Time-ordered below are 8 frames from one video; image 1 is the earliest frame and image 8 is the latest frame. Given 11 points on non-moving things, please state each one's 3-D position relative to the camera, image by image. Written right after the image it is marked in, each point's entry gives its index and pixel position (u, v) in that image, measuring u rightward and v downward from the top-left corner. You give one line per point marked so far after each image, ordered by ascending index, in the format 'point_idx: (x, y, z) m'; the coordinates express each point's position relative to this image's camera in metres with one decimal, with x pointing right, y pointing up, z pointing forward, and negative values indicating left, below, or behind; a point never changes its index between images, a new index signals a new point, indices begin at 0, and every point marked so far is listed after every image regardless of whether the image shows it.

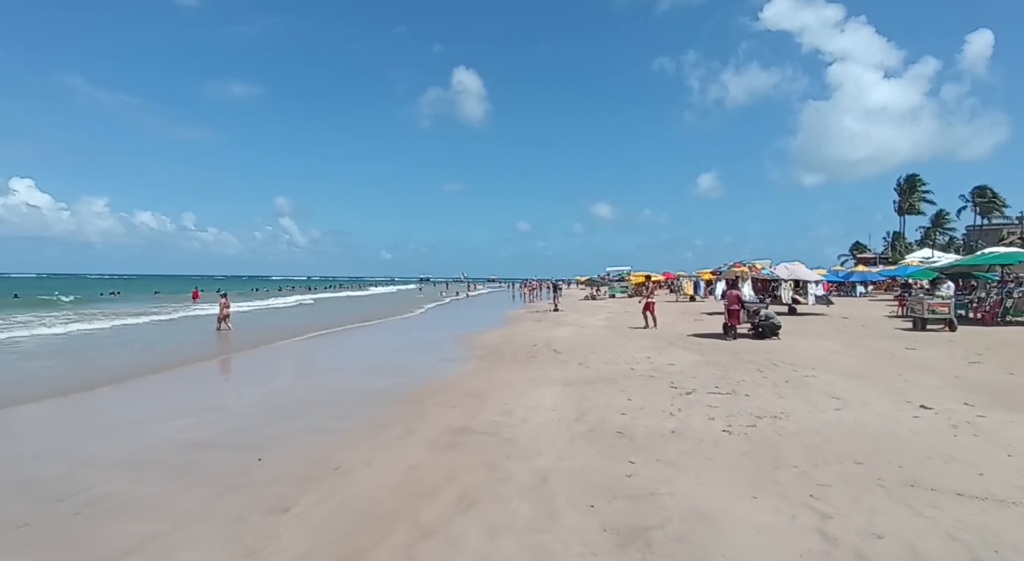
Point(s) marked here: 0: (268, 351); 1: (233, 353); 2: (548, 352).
0: (-7.2, -2.3, +16.0) m
1: (-8.0, -2.3, +15.6) m
2: (+0.9, -1.8, +13.0) m
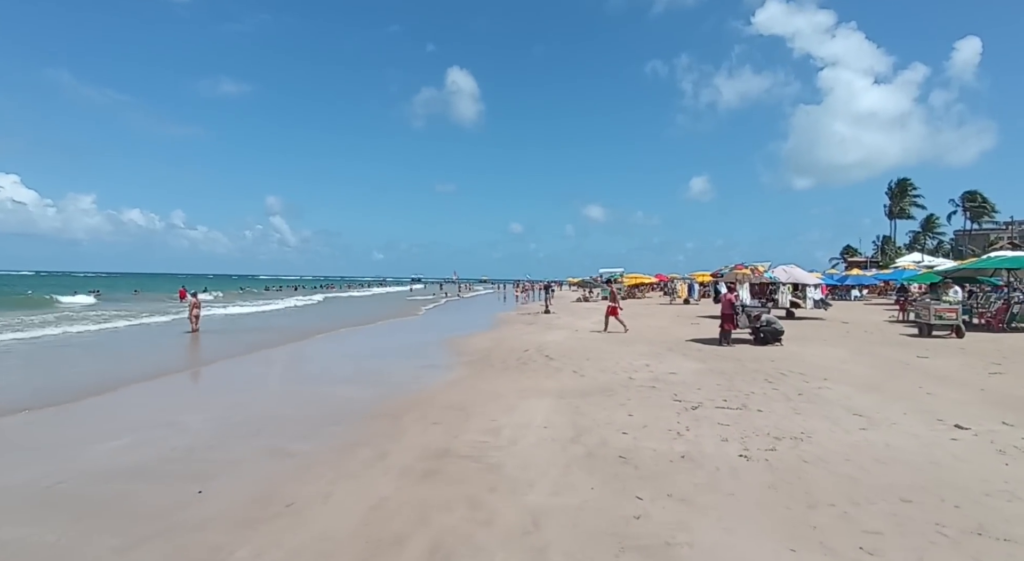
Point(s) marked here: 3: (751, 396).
0: (-7.5, -2.3, +15.1) m
1: (-8.3, -2.3, +14.6) m
2: (+0.6, -1.8, +12.2) m
3: (+3.6, -1.7, +8.1) m
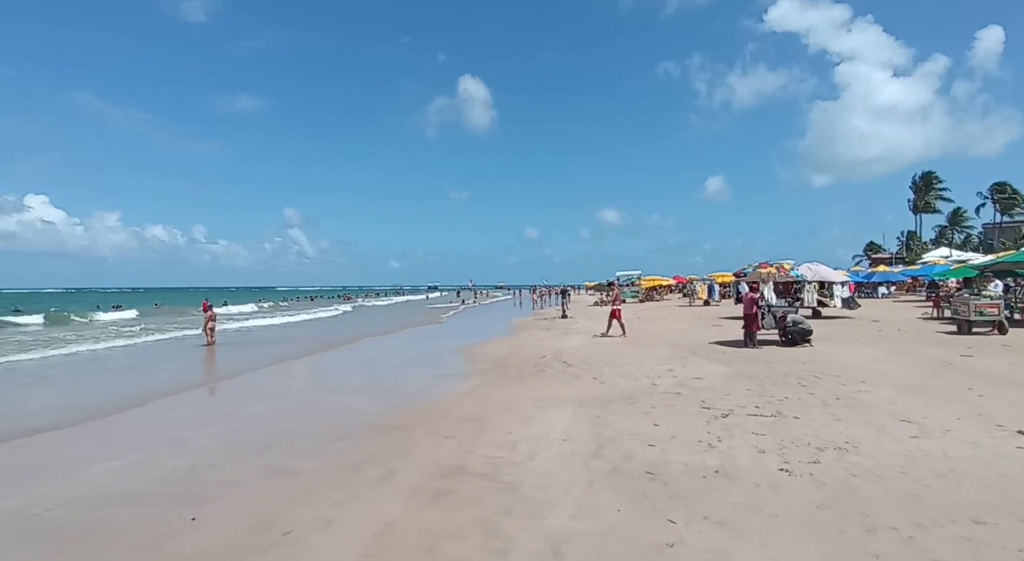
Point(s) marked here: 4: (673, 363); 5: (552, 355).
0: (-7.0, -2.6, +14.9) m
1: (-7.8, -2.6, +14.5) m
2: (+1.0, -1.9, +11.7) m
3: (+3.9, -1.7, +7.6) m
4: (+3.5, -1.8, +11.6) m
5: (+1.0, -1.9, +13.4) m
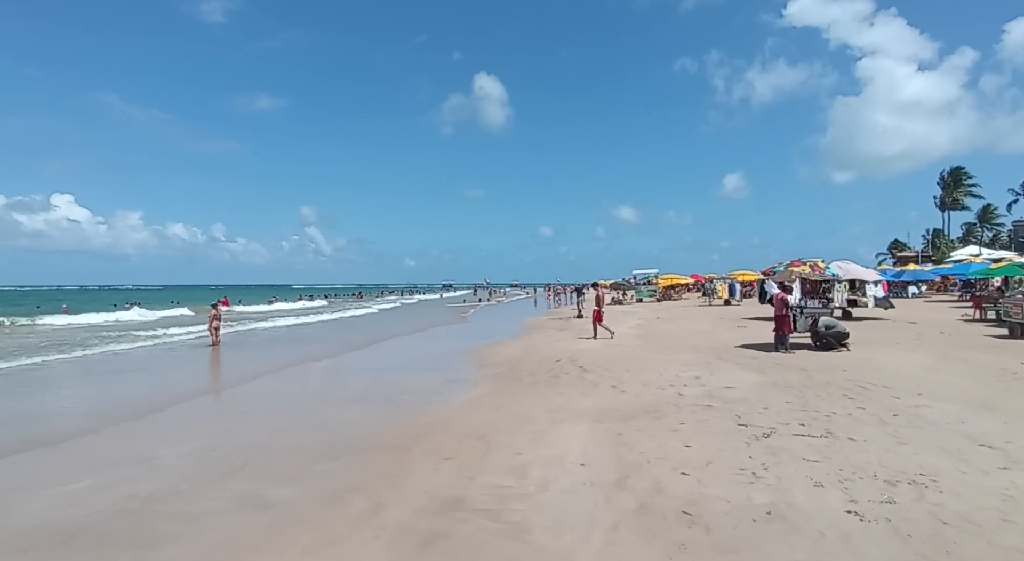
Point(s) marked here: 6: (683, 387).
0: (-6.7, -2.6, +14.3) m
1: (-7.5, -2.6, +13.9) m
2: (+1.3, -1.9, +10.9) m
3: (+4.0, -1.7, +6.6) m
4: (+3.7, -1.8, +10.7) m
5: (+1.3, -1.9, +12.6) m
6: (+2.9, -1.8, +9.1) m
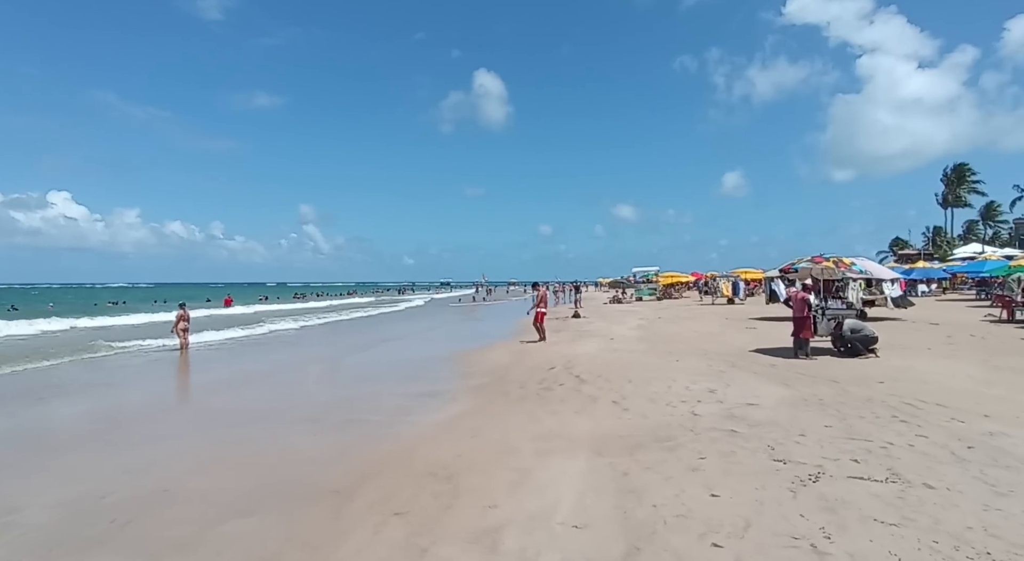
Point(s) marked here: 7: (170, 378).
0: (-6.9, -2.5, +12.9) m
1: (-7.7, -2.5, +12.5) m
2: (+1.0, -1.8, +9.5) m
3: (+3.8, -1.7, +5.3) m
4: (+3.5, -1.8, +9.3) m
5: (+1.0, -1.8, +11.2) m
6: (+2.7, -1.8, +7.7) m
7: (-9.1, -2.6, +14.1) m
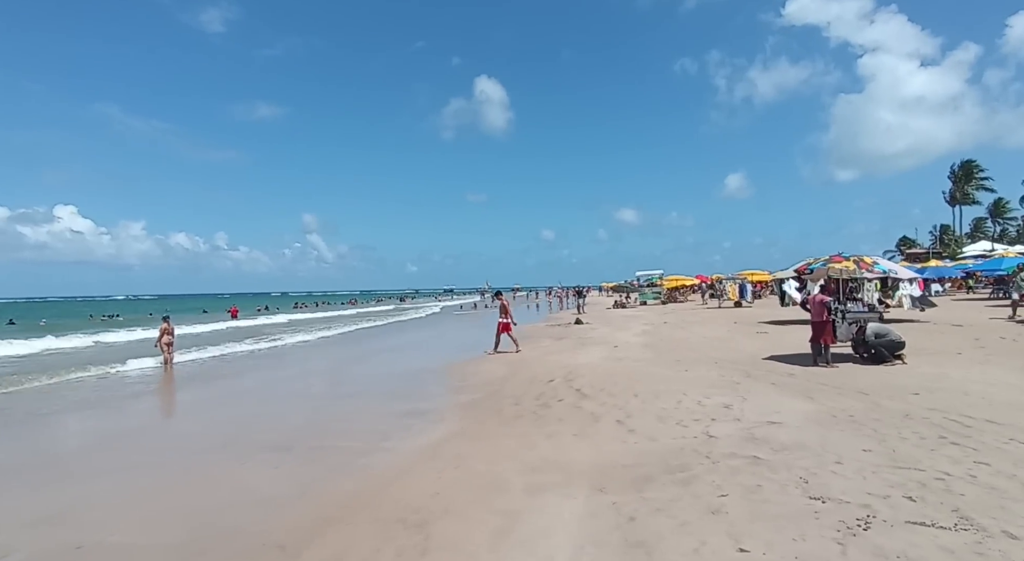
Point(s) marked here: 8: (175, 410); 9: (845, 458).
0: (-7.0, -2.8, +12.1) m
1: (-7.8, -2.8, +11.7) m
2: (+0.9, -1.9, +8.7) m
3: (+3.6, -1.7, +4.4) m
4: (+3.4, -1.8, +8.4) m
5: (+1.0, -1.9, +10.4) m
6: (+2.5, -1.8, +6.8) m
7: (-9.1, -2.9, +13.4) m
8: (-7.3, -2.8, +11.6) m
9: (+3.2, -1.7, +5.2) m
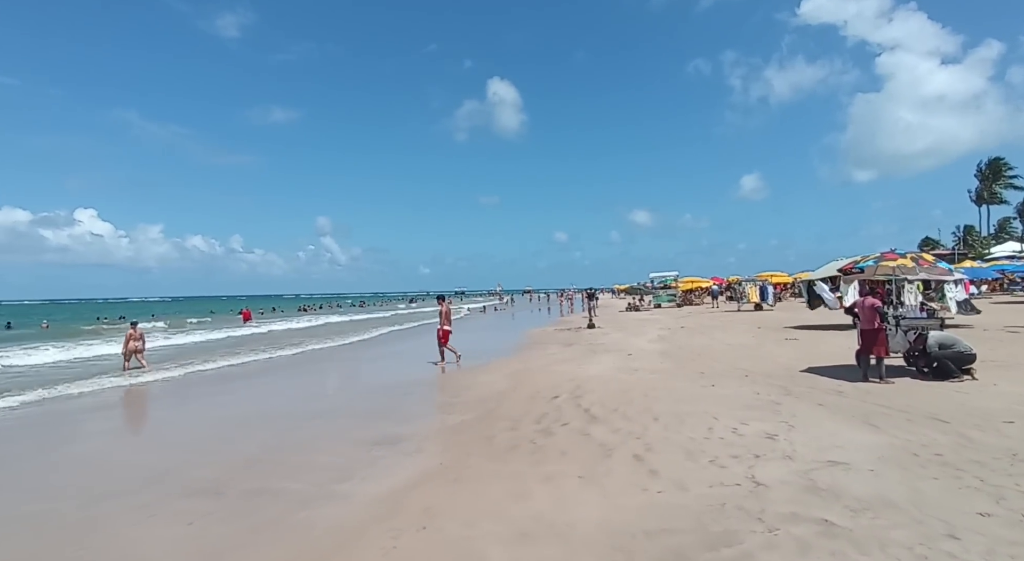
0: (-7.0, -2.8, +10.9) m
1: (-7.8, -2.8, +10.5) m
2: (+0.9, -1.9, +7.2) m
3: (+3.5, -1.7, +2.9) m
4: (+3.3, -1.8, +6.9) m
5: (+0.9, -1.9, +8.9) m
6: (+2.4, -1.8, +5.4) m
7: (-9.1, -2.9, +12.1) m
8: (-7.3, -2.8, +10.3) m
9: (+3.1, -1.7, +3.7) m
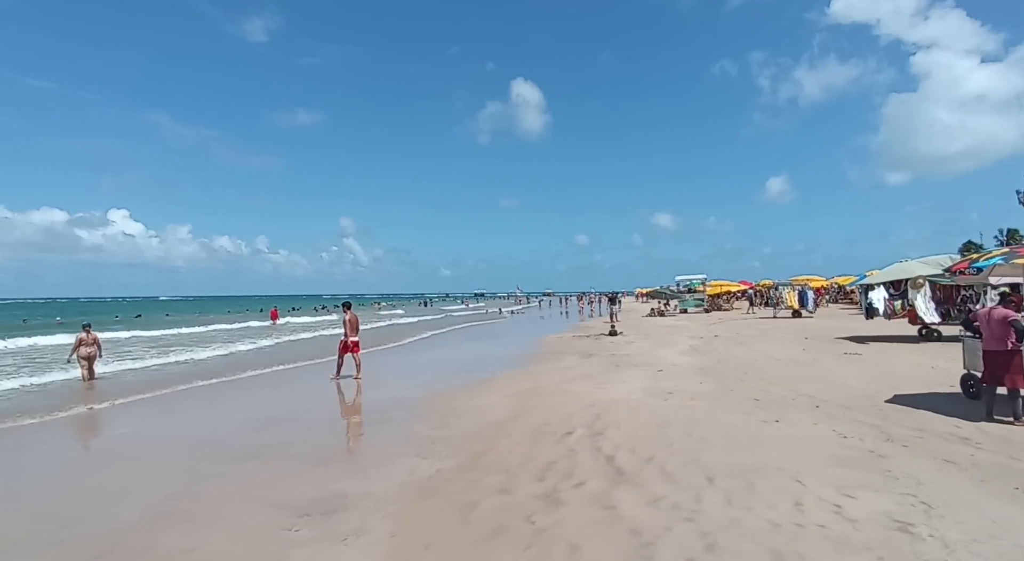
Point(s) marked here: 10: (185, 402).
0: (-6.9, -2.7, +8.9) m
1: (-7.7, -2.7, +8.6) m
2: (+0.8, -1.9, +5.0) m
3: (+3.2, -1.7, +0.6) m
4: (+3.2, -1.8, +4.6) m
5: (+0.9, -1.9, +6.7) m
6: (+2.3, -1.8, +3.1) m
7: (-9.0, -2.8, +10.3) m
8: (-7.3, -2.7, +8.4) m
9: (+2.8, -1.7, +1.4) m
10: (-8.1, -2.9, +13.1) m
